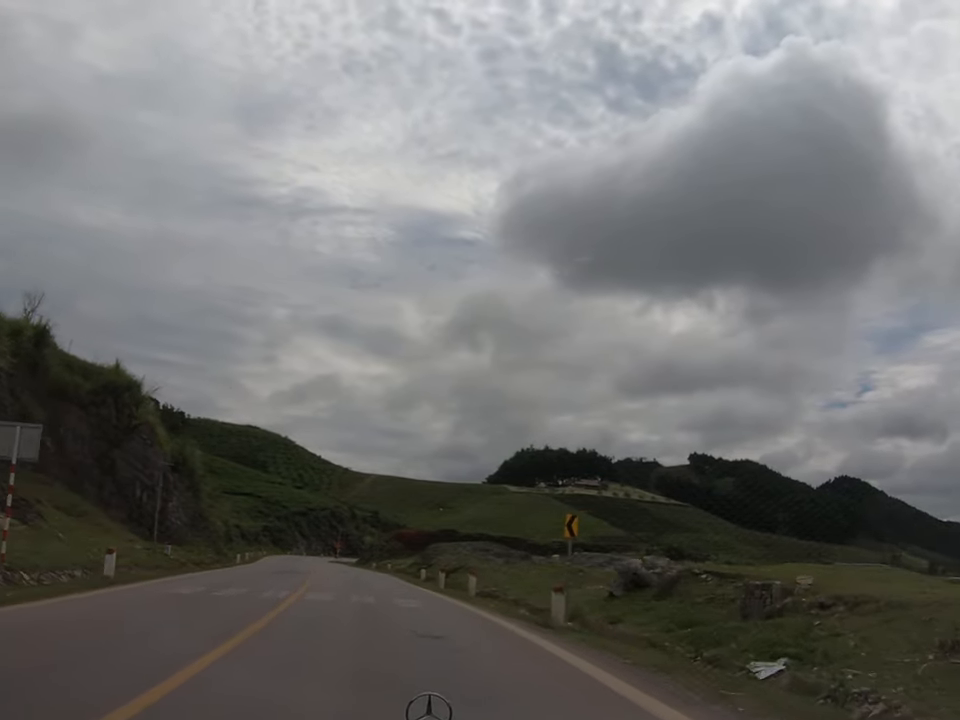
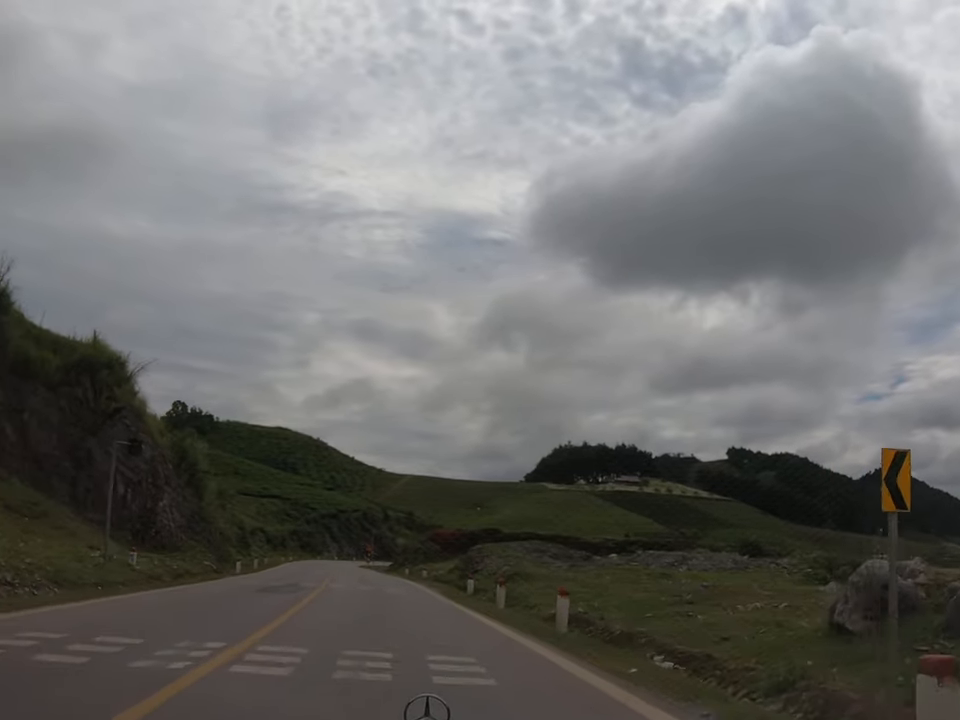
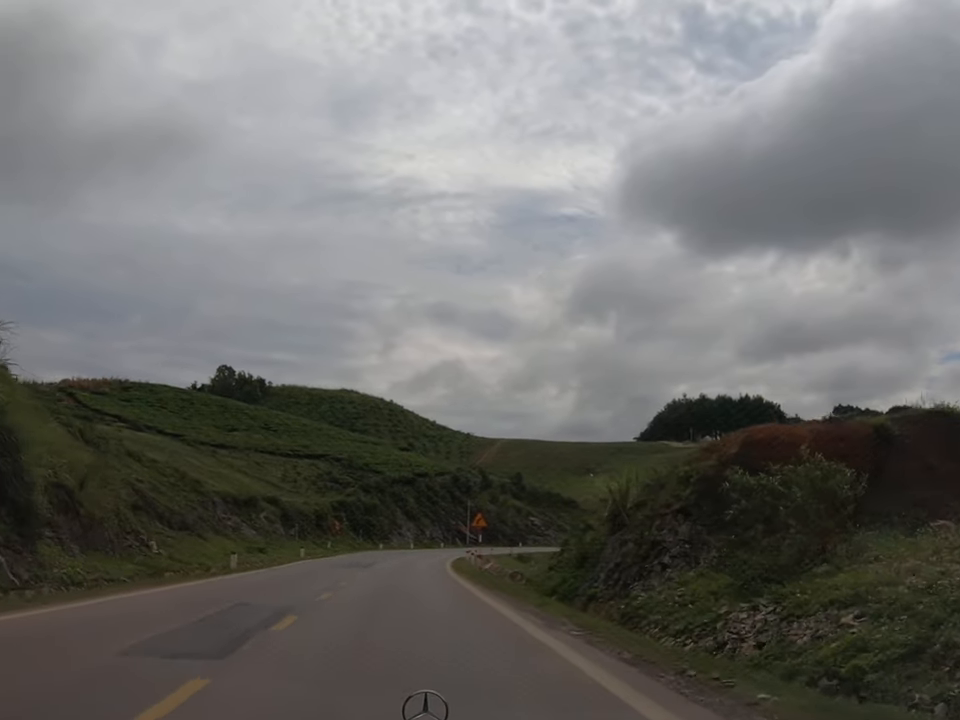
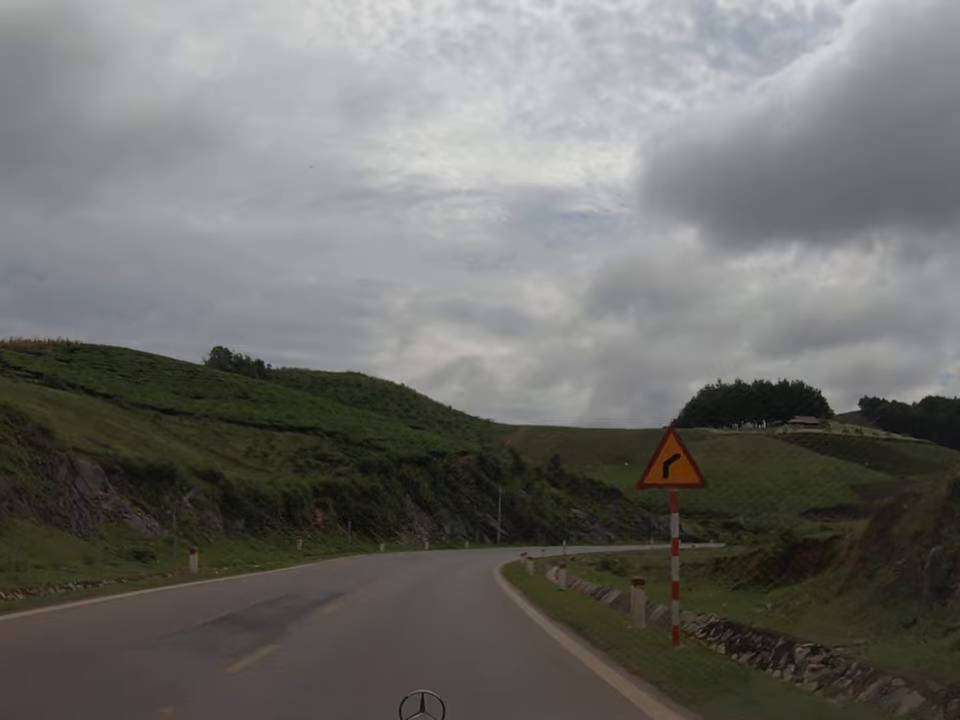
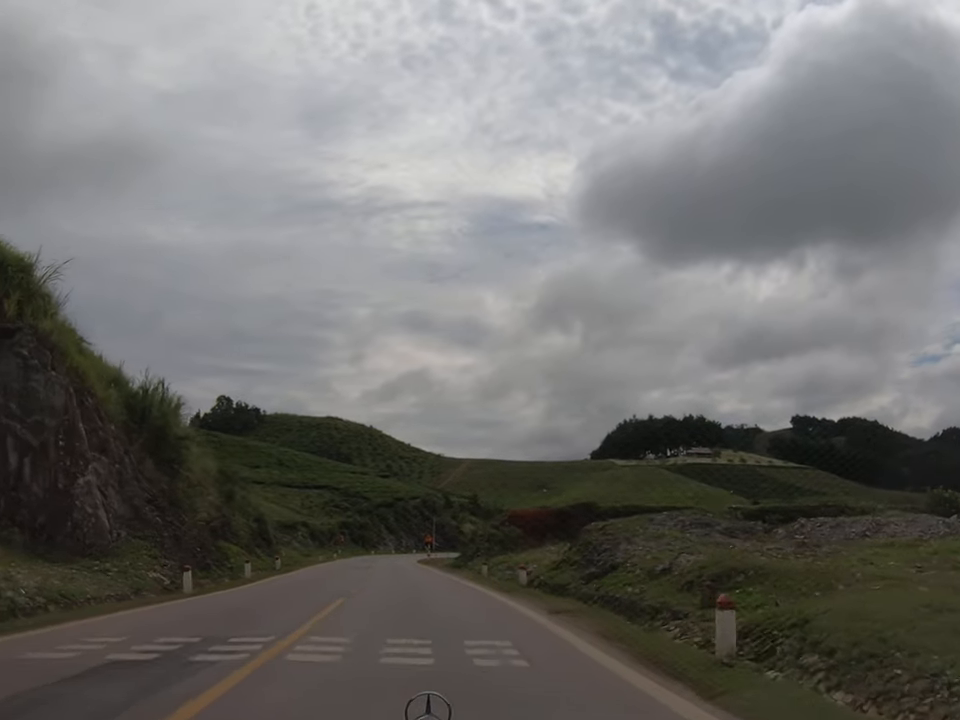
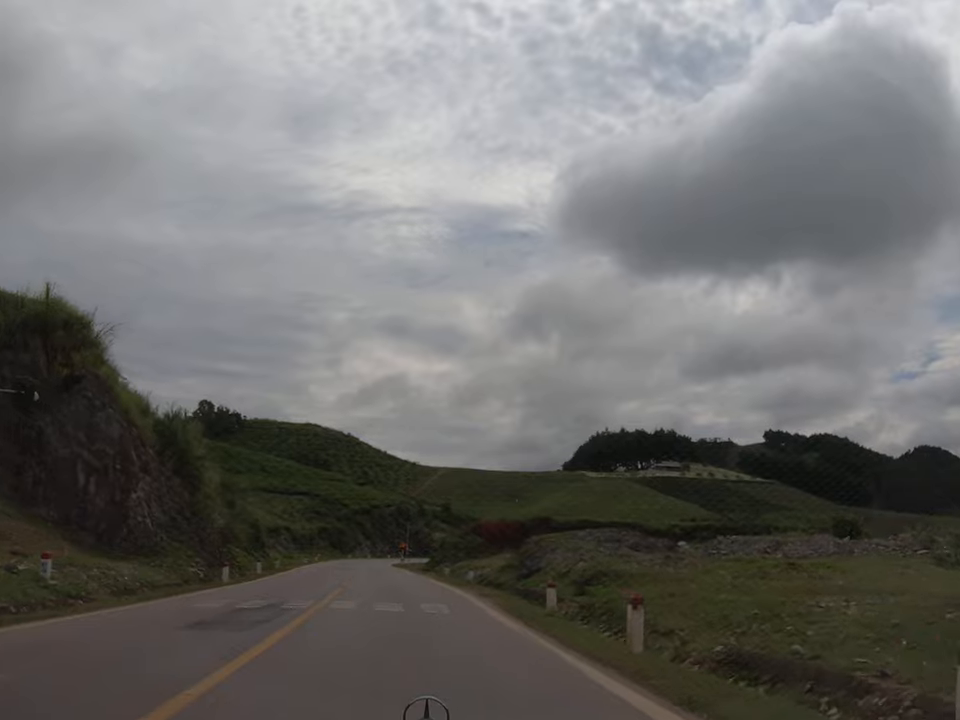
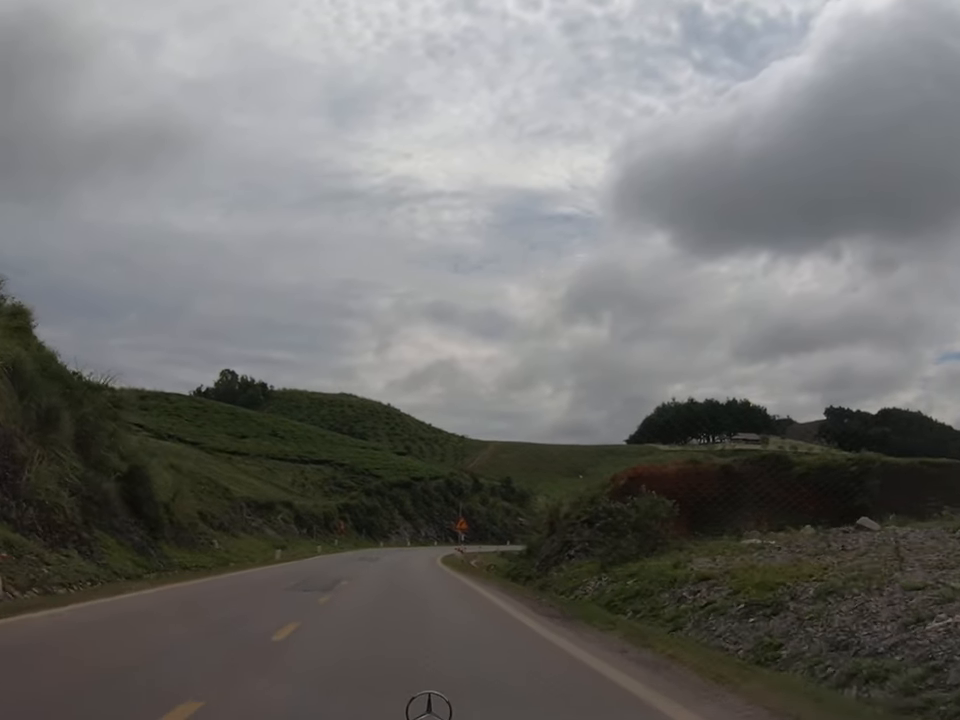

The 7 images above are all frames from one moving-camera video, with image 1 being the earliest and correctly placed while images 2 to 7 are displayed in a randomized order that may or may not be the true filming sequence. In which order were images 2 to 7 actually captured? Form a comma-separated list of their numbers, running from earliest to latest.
2, 6, 5, 7, 3, 4
